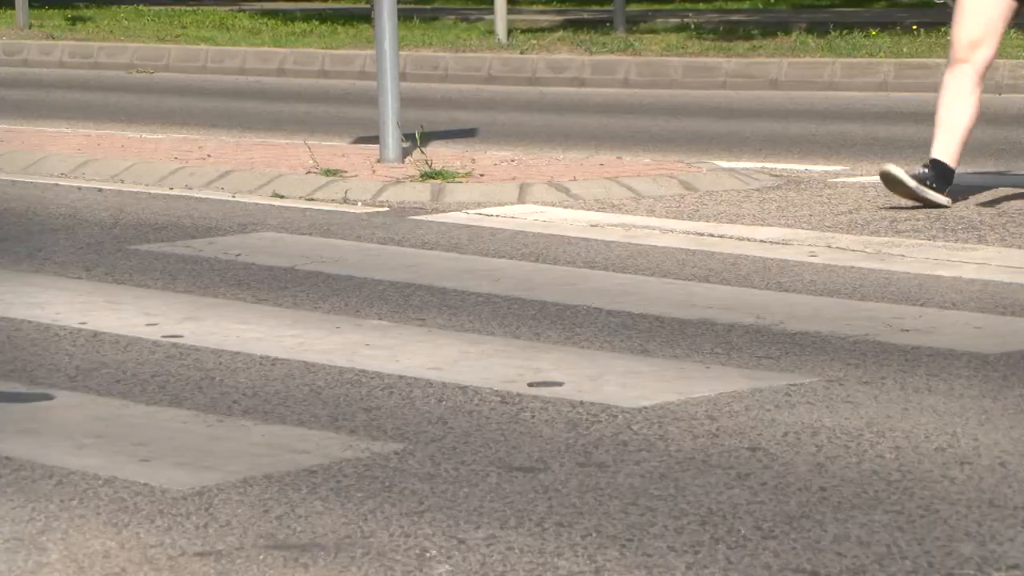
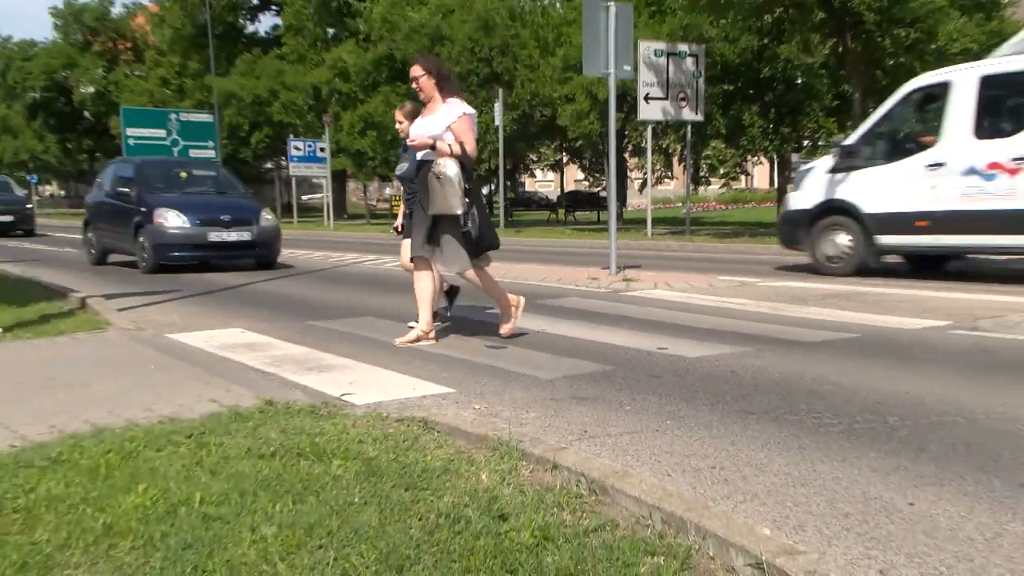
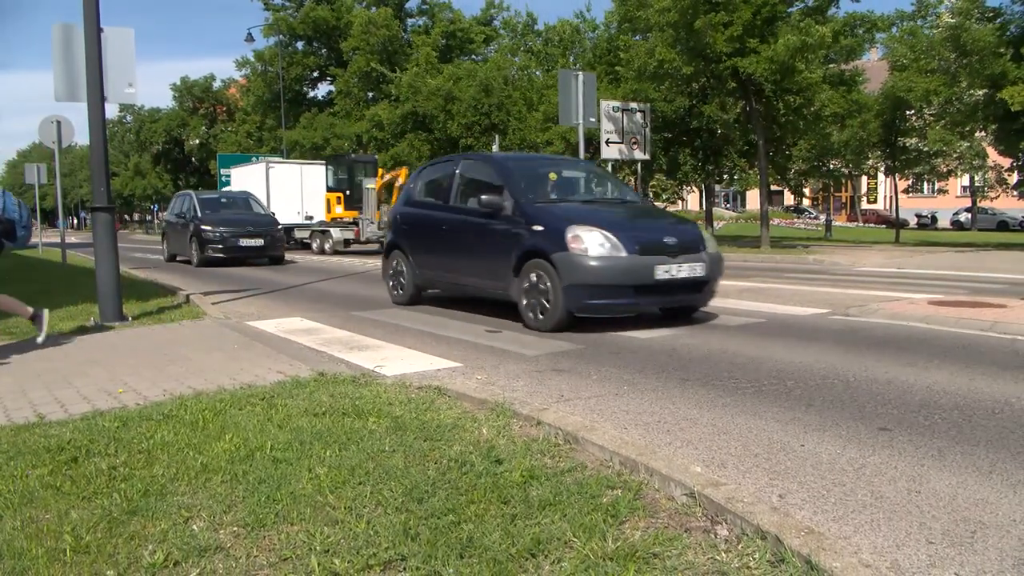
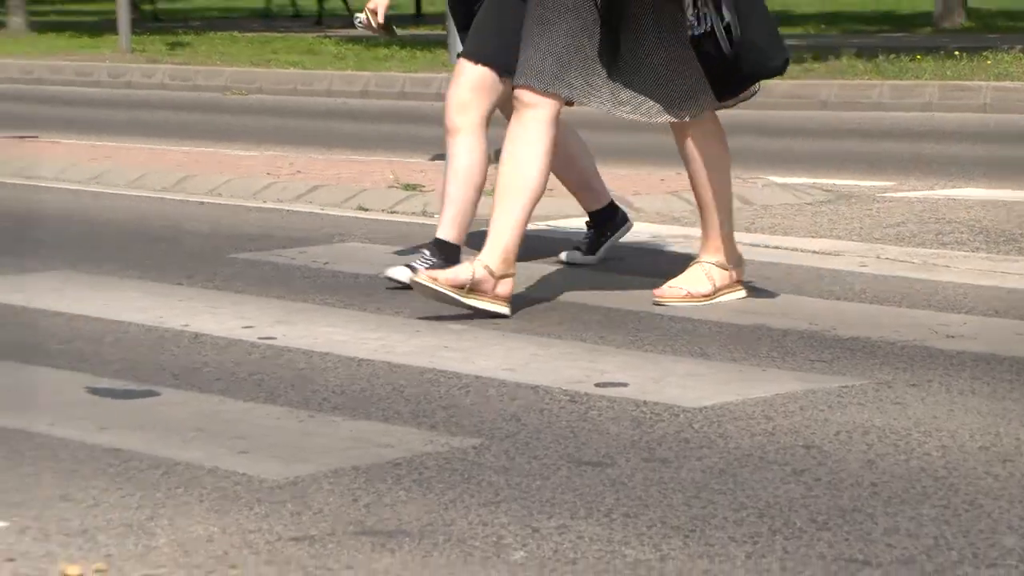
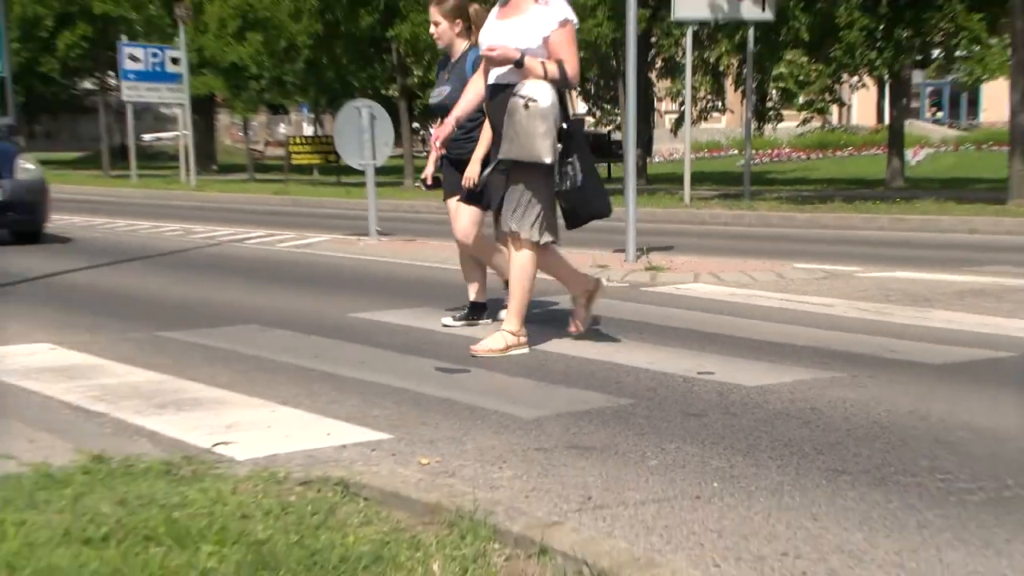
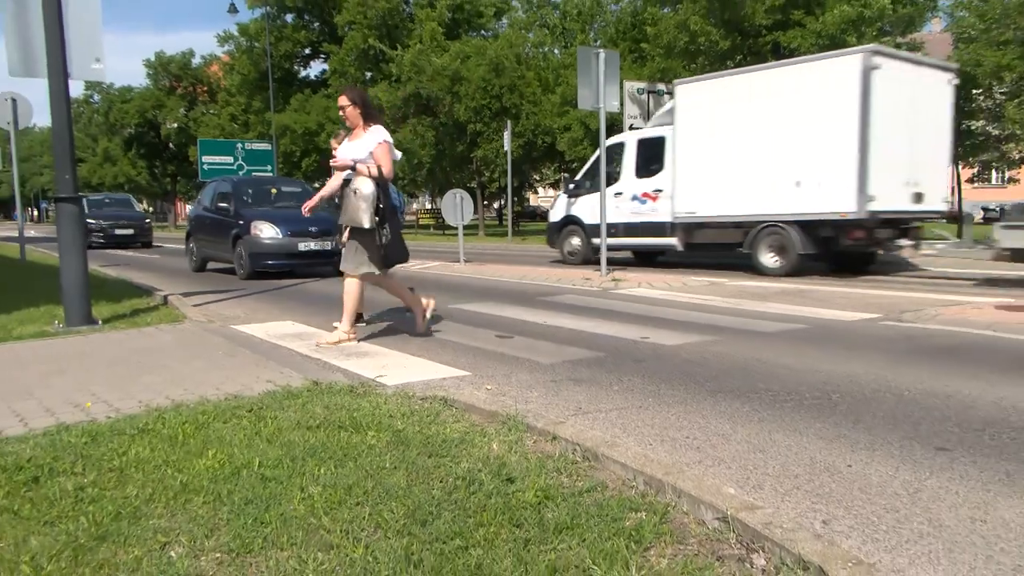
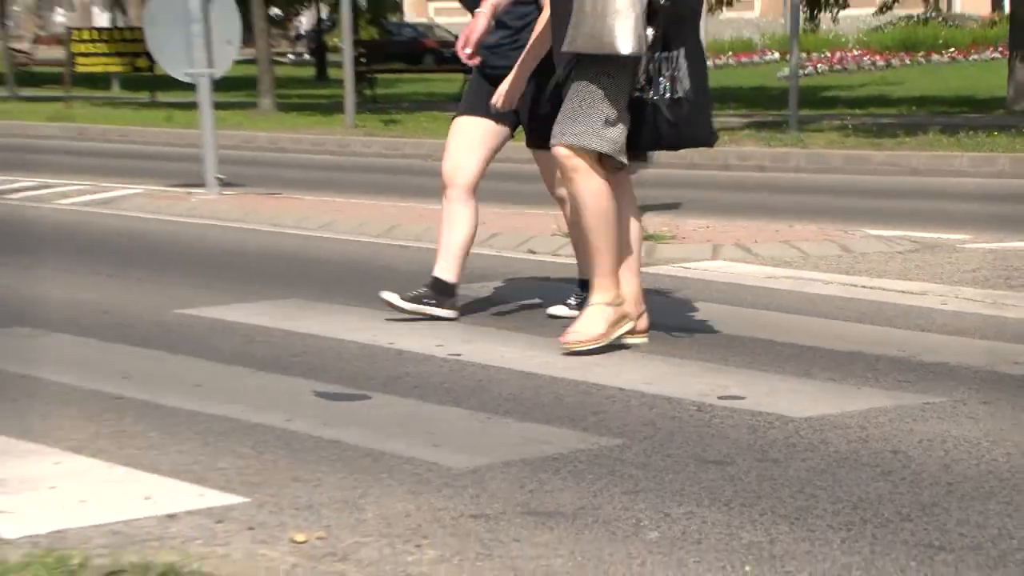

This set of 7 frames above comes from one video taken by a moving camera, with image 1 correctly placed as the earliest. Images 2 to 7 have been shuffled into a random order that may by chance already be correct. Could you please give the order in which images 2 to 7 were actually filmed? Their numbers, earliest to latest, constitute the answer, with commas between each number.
4, 7, 5, 2, 6, 3
